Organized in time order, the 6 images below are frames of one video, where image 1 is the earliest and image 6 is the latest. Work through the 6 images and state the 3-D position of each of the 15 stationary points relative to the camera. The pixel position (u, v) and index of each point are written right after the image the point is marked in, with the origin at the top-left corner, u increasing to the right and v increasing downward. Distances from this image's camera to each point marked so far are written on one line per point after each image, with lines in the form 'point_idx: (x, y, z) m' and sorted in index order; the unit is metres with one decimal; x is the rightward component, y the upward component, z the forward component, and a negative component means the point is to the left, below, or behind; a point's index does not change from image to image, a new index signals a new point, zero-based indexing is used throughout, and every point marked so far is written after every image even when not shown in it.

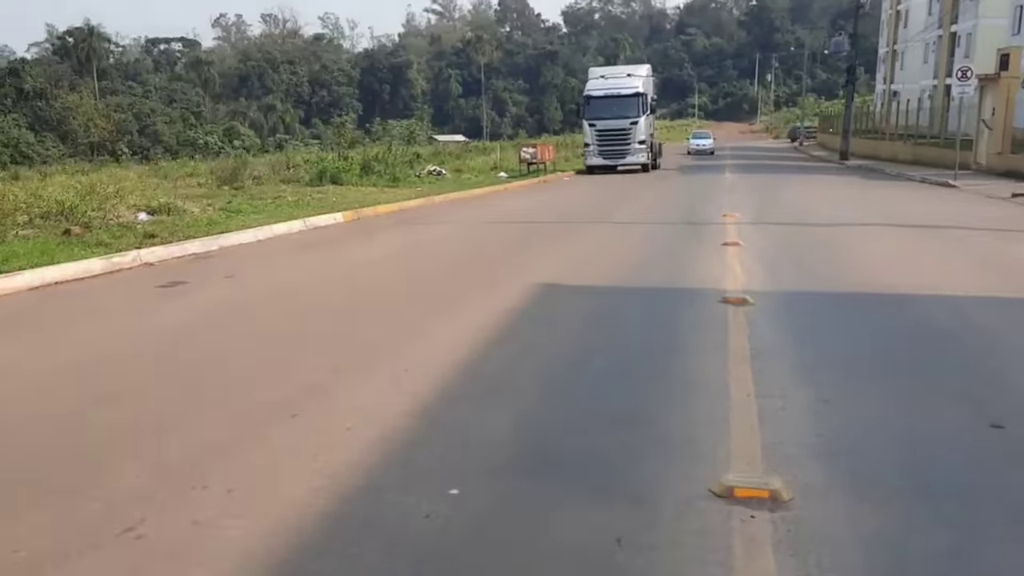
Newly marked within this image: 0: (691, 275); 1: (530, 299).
0: (+1.9, +0.1, +9.9) m
1: (+0.1, -0.1, +8.6) m
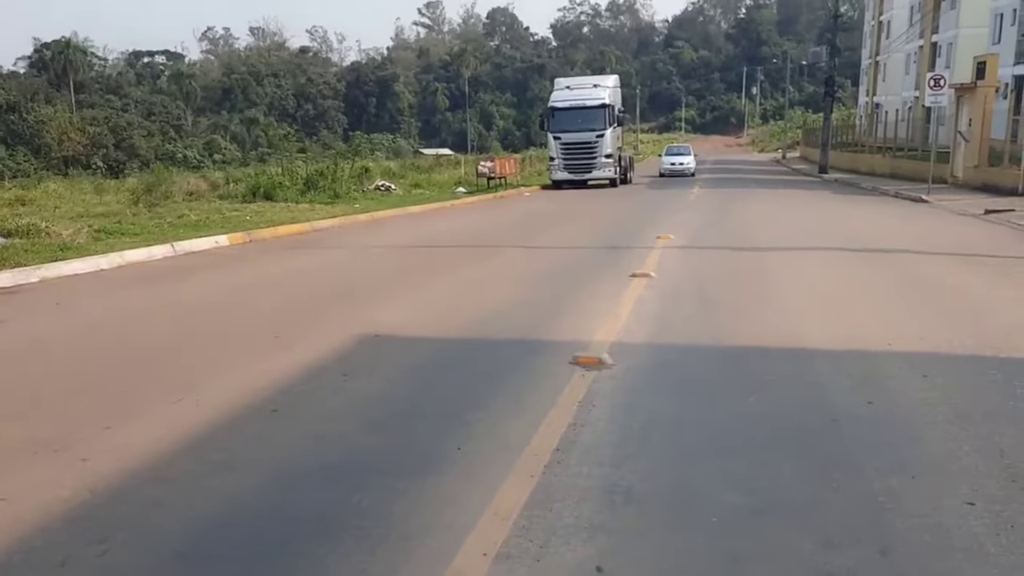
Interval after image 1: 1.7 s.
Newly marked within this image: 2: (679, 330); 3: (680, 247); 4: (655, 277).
0: (+0.4, -0.3, +8.0) m
1: (-1.4, -0.5, +6.7) m
2: (+1.4, -0.3, +7.6) m
3: (+2.6, +0.7, +14.1) m
4: (+1.7, +0.1, +10.8) m
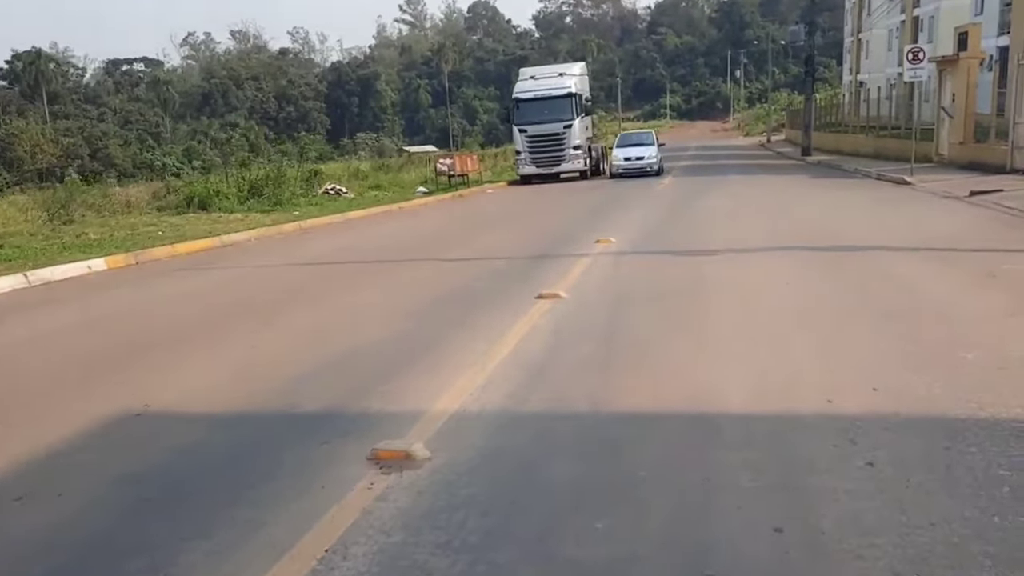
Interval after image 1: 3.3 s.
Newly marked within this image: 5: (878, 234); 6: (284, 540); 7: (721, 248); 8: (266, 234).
0: (-0.7, -0.6, +6.0) m
1: (-2.5, -0.9, +4.8) m
2: (+0.3, -0.6, +5.7) m
3: (+1.4, +0.5, +12.2) m
4: (+0.6, -0.1, +8.9) m
5: (+5.4, +0.8, +13.4) m
6: (-0.9, -1.0, +3.6) m
7: (+2.8, +0.5, +12.2) m
8: (-5.1, +1.1, +18.7) m
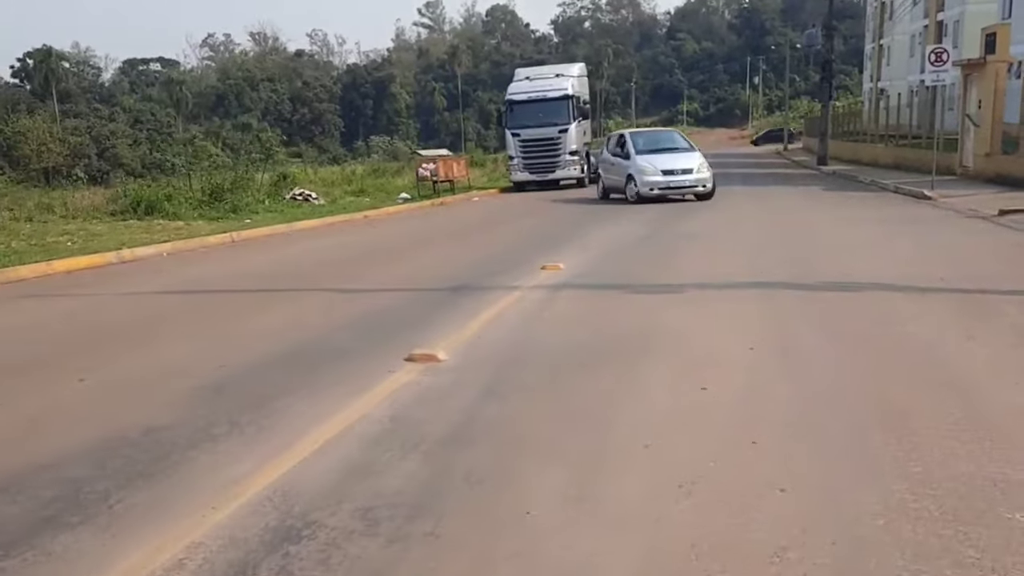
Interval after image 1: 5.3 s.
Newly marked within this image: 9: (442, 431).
0: (-1.8, -1.0, +3.6) m
1: (-3.6, -1.2, +2.4) m
2: (-0.8, -1.0, +3.3) m
3: (+0.5, 0.0, +9.8) m
4: (-0.4, -0.5, +6.4) m
5: (+4.5, +0.3, +10.9) m
6: (-2.0, -1.4, +1.2) m
7: (+1.9, +0.1, +9.7) m
8: (-5.9, +0.7, +16.4) m
9: (-0.4, -0.8, +4.8) m
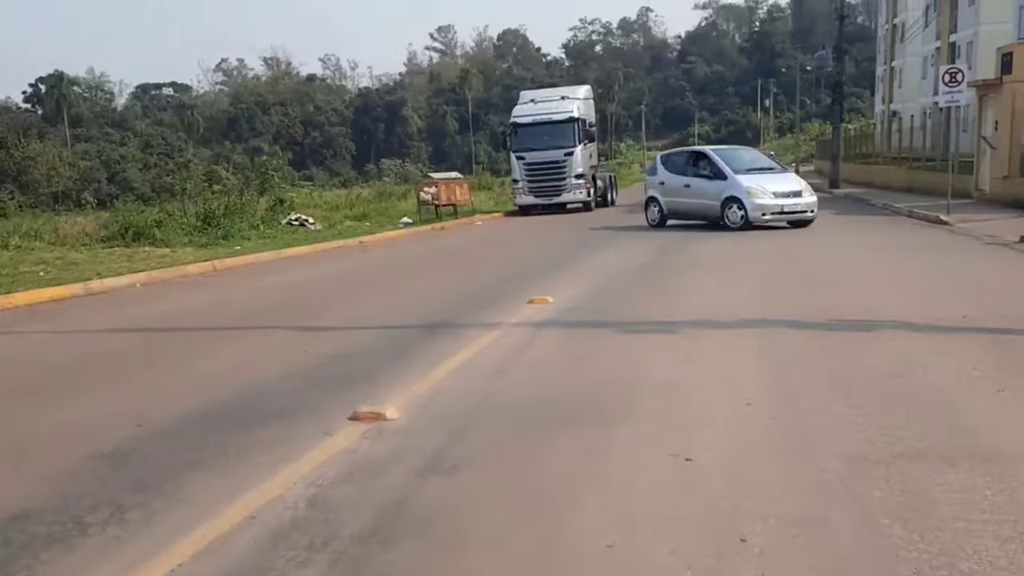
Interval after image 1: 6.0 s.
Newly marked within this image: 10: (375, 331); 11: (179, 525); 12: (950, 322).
0: (-2.1, -1.2, +2.8) m
1: (-3.9, -1.4, +1.6) m
2: (-1.1, -1.2, +2.4) m
3: (+0.3, -0.3, +8.9) m
4: (-0.7, -0.8, +5.6) m
5: (+4.3, -0.1, +10.0) m
6: (-2.3, -1.5, +0.4) m
7: (+1.7, -0.3, +8.8) m
8: (-6.0, +0.2, +15.7) m
9: (-0.6, -1.0, +4.0) m
10: (-1.3, -0.4, +8.9) m
11: (-1.4, -1.0, +4.0) m
12: (+4.2, -0.3, +8.6) m
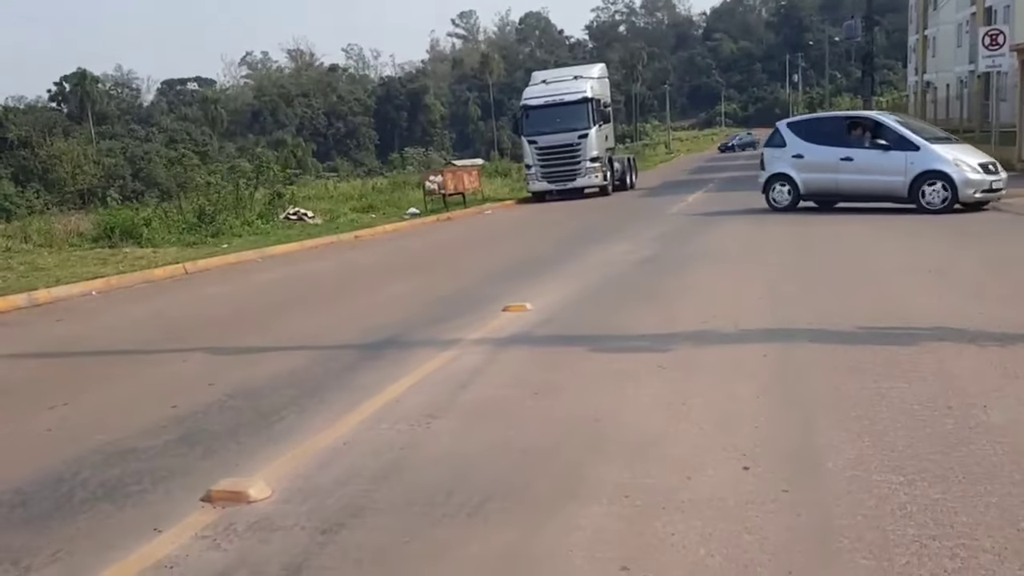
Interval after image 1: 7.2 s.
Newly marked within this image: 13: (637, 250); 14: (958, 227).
0: (-2.5, -1.4, +1.4) m
1: (-4.4, -1.7, +0.2) m
2: (-1.6, -1.4, +1.0) m
3: (0.0, -0.4, +7.4) m
4: (-1.1, -0.9, +4.1) m
5: (+4.0, -0.1, +8.3) m
6: (-2.9, -1.8, -1.0) m
7: (+1.4, -0.4, +7.3) m
8: (-6.1, +0.1, +14.4) m
9: (-1.1, -1.2, +2.5) m
10: (-1.6, -0.5, +7.5) m
11: (-1.9, -1.2, +2.6) m
12: (+3.9, -0.3, +7.0) m
13: (+1.9, +0.6, +14.1) m
14: (+6.8, +0.9, +13.7) m
